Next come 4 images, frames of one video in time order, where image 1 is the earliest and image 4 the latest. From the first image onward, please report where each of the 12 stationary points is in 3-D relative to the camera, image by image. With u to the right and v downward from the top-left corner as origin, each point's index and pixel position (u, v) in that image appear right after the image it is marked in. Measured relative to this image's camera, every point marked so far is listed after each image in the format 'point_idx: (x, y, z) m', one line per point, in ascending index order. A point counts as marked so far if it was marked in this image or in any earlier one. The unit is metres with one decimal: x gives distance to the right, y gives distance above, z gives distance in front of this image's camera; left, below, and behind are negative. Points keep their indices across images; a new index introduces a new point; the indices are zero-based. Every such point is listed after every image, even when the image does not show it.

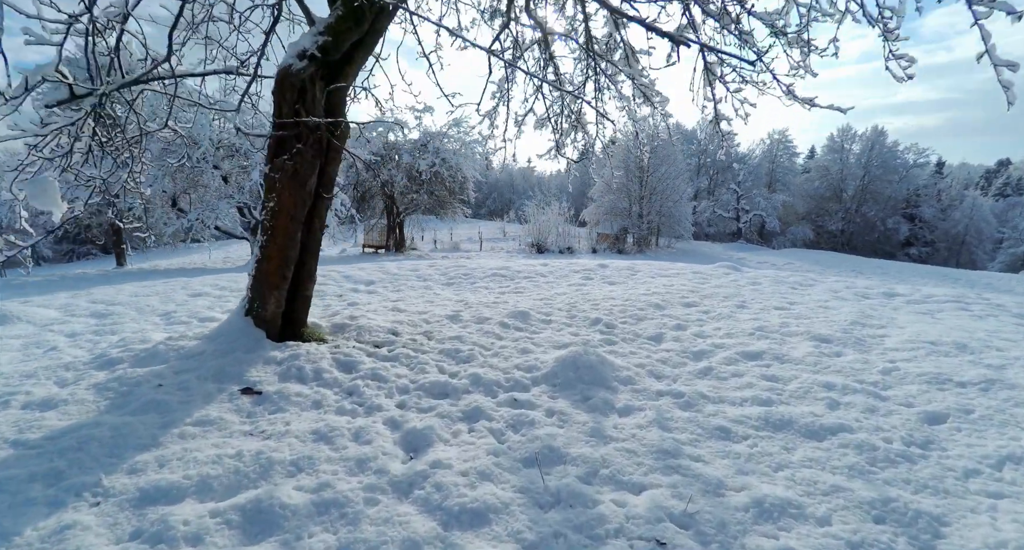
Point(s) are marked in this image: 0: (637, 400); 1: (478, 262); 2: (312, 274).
0: (+1.1, -1.1, +4.6) m
1: (-1.0, +0.3, +14.4) m
2: (-2.3, 0.0, +5.9) m
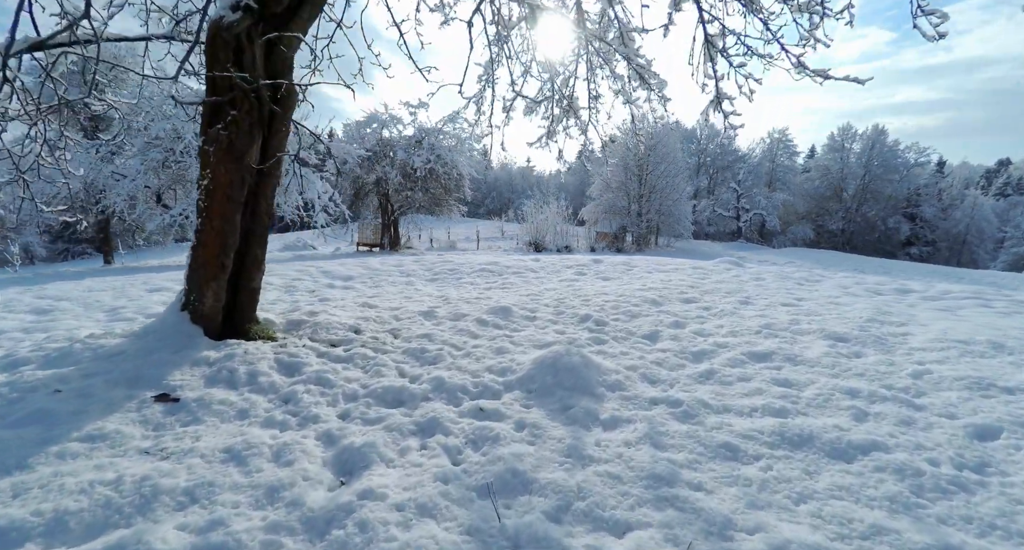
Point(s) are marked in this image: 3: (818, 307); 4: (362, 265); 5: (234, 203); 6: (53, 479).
0: (+0.9, -1.0, +3.8) m
1: (-1.2, +0.5, +13.7) m
2: (-2.6, +0.1, +5.2) m
3: (+4.4, -0.5, +7.4) m
4: (-3.7, +0.3, +12.6) m
5: (-2.6, +0.7, +4.8) m
6: (-2.5, -1.1, +2.9) m
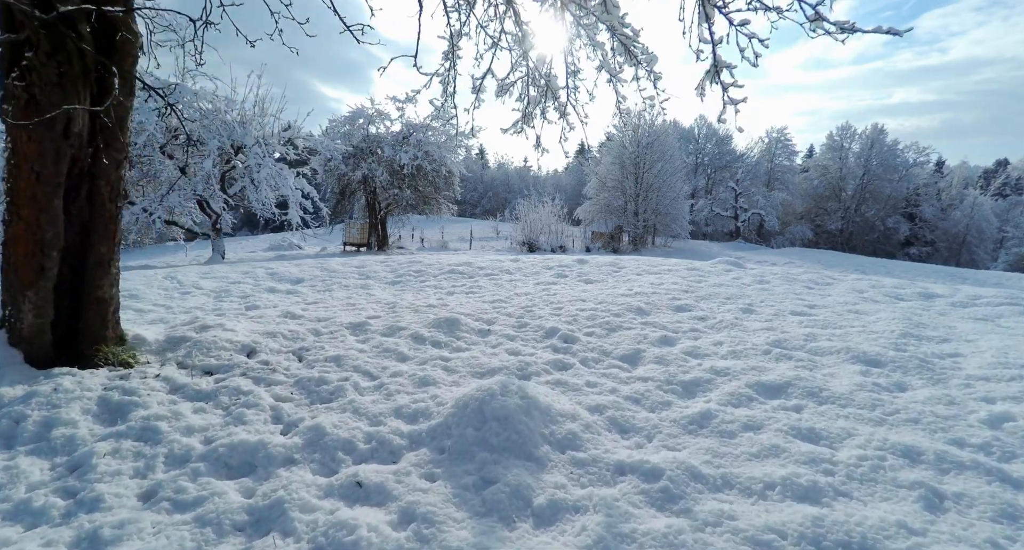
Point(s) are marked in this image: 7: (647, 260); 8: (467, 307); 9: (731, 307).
0: (+0.3, -1.0, +2.6) m
1: (-1.8, +0.4, +12.4) m
2: (-3.1, +0.1, +3.9) m
3: (+3.9, -0.5, +6.1) m
4: (-4.3, +0.2, +11.3) m
5: (-3.1, +0.6, +3.5) m
6: (-3.1, -1.2, +1.6) m
7: (+3.0, +0.3, +11.3) m
8: (-0.6, -0.4, +6.8) m
9: (+2.9, -0.4, +6.7) m
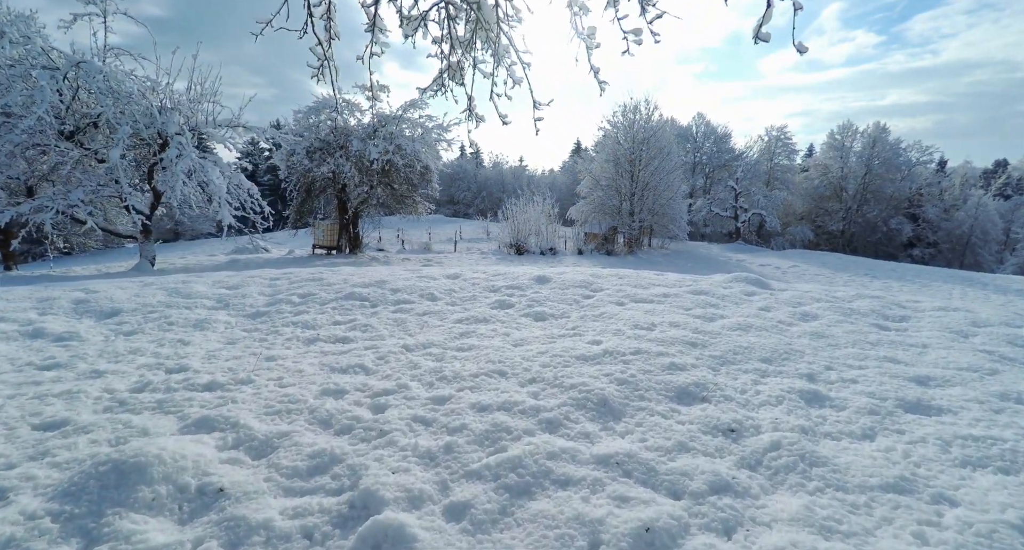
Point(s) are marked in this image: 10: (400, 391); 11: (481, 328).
0: (-0.7, -1.4, -0.6) m
1: (-2.9, 0.0, +9.2) m
2: (-4.1, -0.3, +0.7) m
3: (+2.8, -0.9, +2.9) m
4: (-5.3, -0.2, +8.1) m
5: (-4.1, +0.3, +0.2) m
6: (-4.1, -1.5, -1.7) m
7: (+2.0, 0.0, +8.1) m
8: (-1.6, -0.8, +3.6) m
9: (+1.8, -0.8, +3.5) m
10: (-0.8, -0.8, +3.5) m
11: (-0.3, -0.6, +5.4) m
